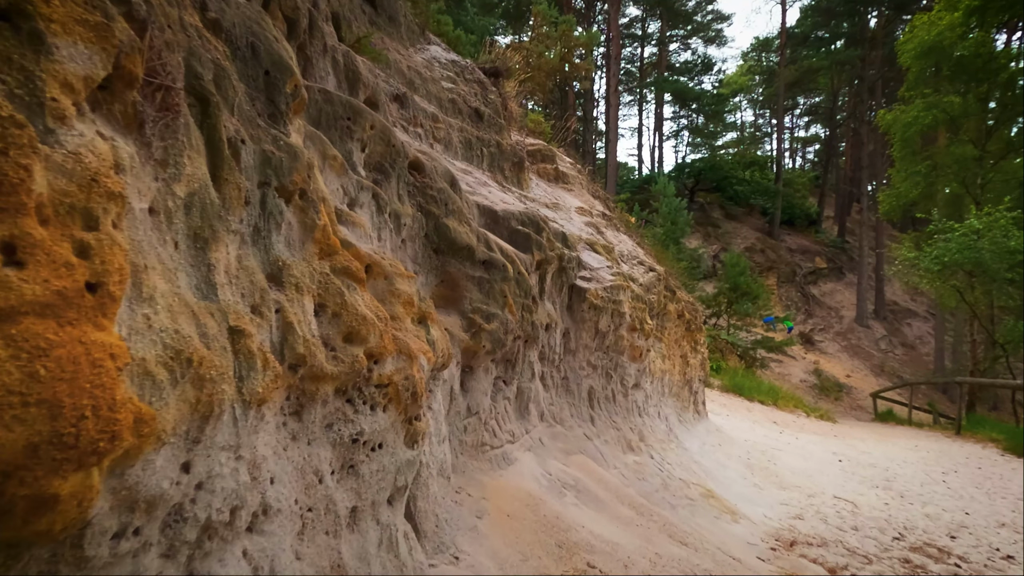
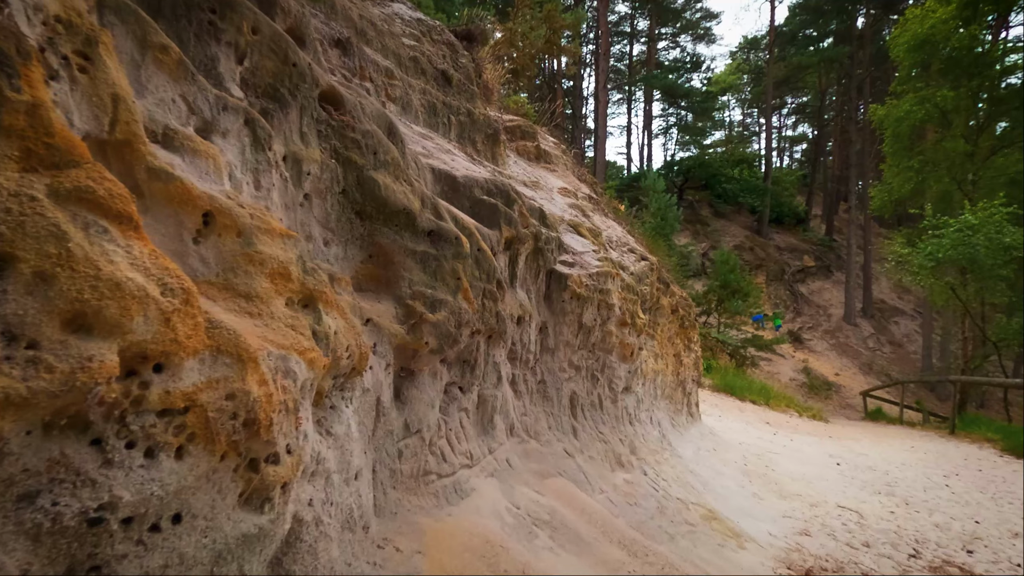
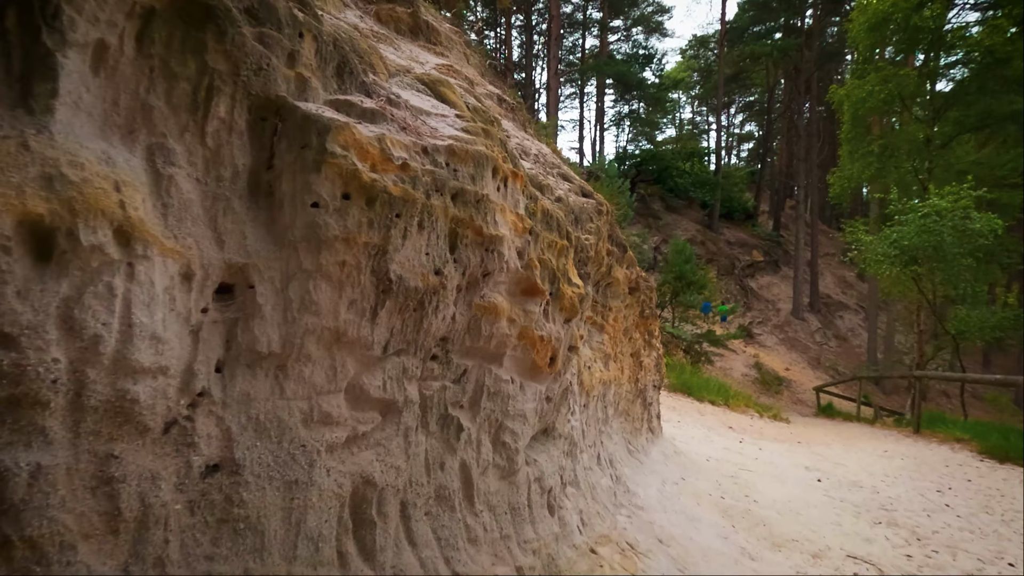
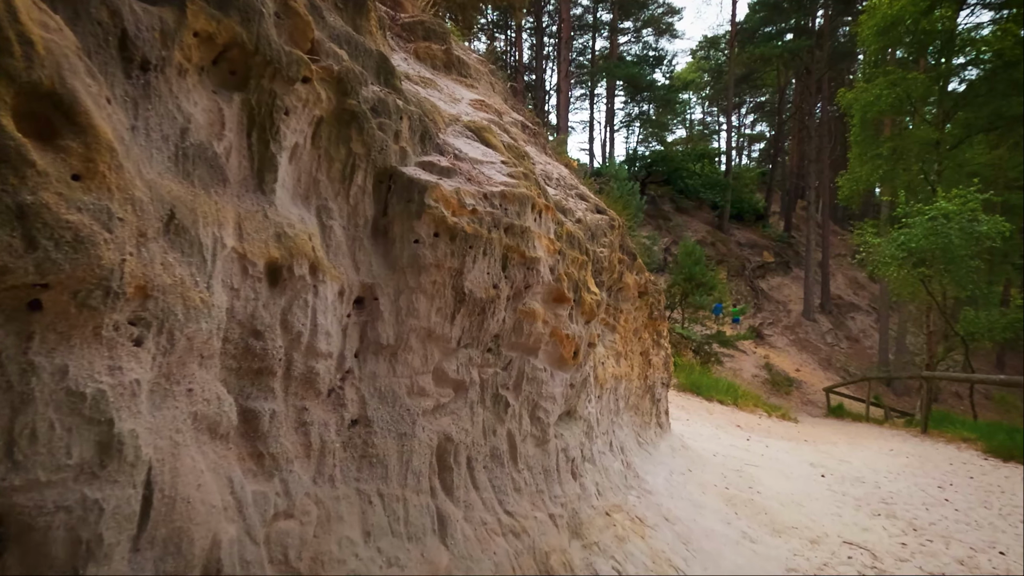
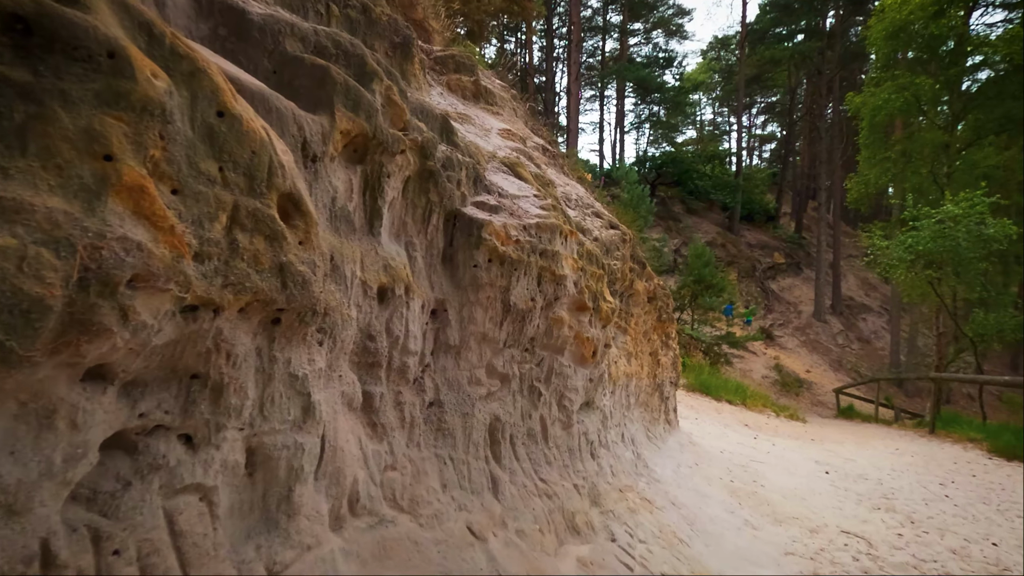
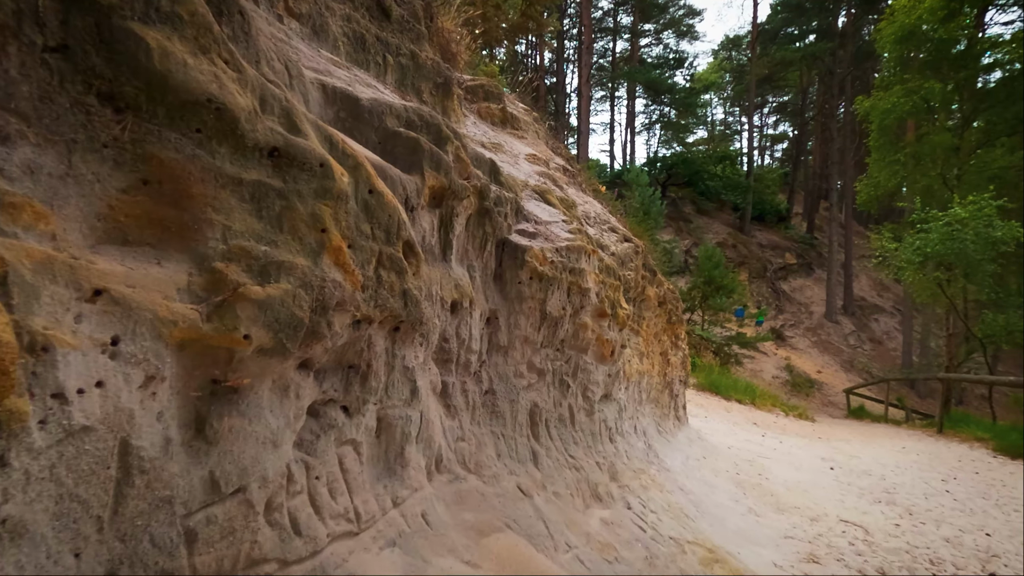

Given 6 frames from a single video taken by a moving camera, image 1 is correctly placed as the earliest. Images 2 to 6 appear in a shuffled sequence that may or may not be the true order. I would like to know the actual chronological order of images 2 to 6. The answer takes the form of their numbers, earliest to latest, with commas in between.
2, 6, 5, 4, 3
